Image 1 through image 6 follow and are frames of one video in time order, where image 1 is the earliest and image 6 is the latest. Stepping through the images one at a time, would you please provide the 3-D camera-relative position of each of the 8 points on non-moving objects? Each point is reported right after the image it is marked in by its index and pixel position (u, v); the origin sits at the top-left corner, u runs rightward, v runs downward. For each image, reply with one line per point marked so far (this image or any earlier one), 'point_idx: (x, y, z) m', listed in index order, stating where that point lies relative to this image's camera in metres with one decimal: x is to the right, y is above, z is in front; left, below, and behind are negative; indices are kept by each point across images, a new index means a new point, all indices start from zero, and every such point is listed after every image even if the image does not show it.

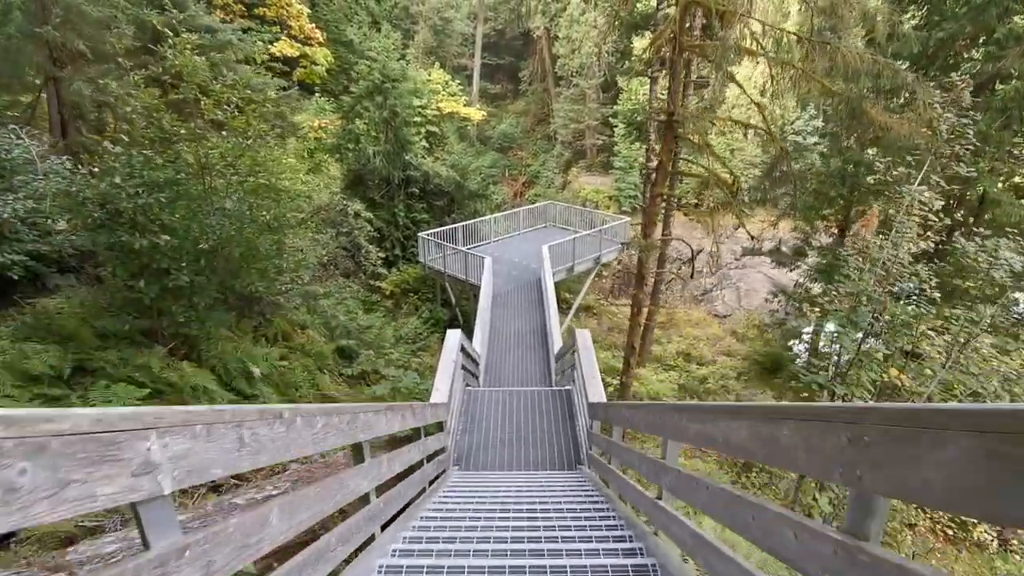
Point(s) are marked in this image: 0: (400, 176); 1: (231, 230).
0: (-2.8, +2.7, +14.3) m
1: (-2.7, +0.6, +5.4) m
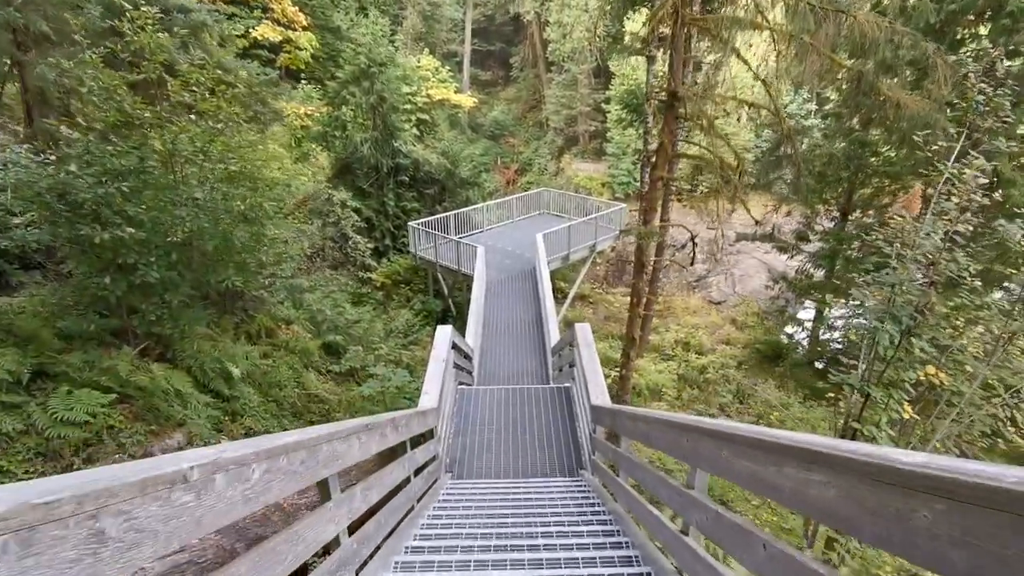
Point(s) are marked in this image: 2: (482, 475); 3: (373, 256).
0: (-2.9, +2.9, +13.8) m
1: (-2.7, +0.6, +5.0) m
2: (-0.2, -1.3, +4.1) m
3: (-3.2, +0.7, +13.1) m
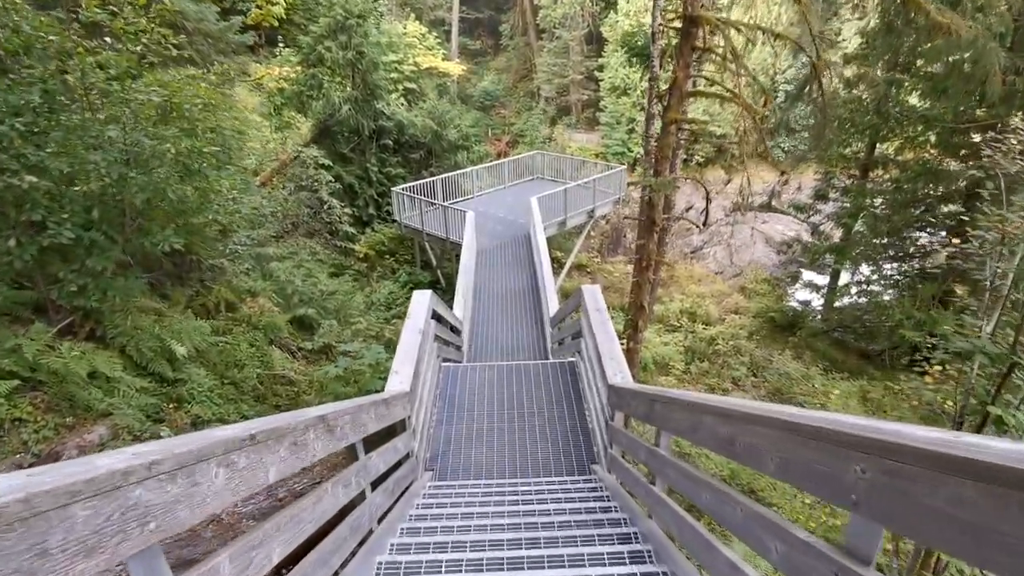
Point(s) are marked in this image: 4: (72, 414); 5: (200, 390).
0: (-3.1, +3.6, +12.9) m
1: (-2.8, +0.9, +4.1) m
2: (-0.2, -1.1, +3.3) m
3: (-3.3, +1.3, +12.2) m
4: (-2.8, -0.8, +3.7) m
5: (-2.5, -0.8, +4.6) m
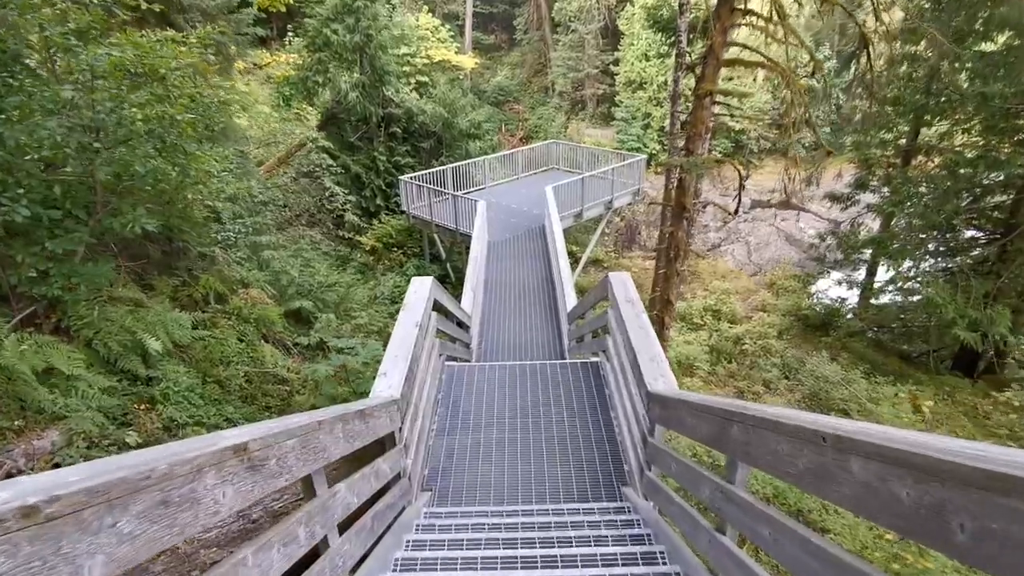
0: (-2.8, +3.7, +12.4) m
1: (-2.7, +1.0, +3.7) m
2: (-0.2, -1.0, +2.8) m
3: (-3.1, +1.5, +11.7) m
4: (-2.7, -0.7, +3.2) m
5: (-2.4, -0.7, +4.1) m
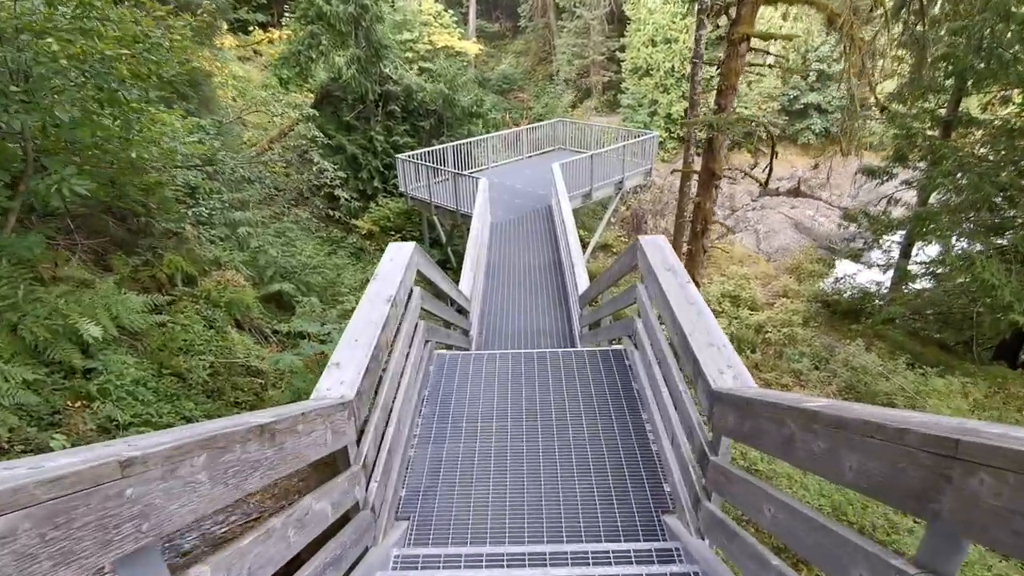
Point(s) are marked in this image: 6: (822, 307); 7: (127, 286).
0: (-2.8, +4.0, +11.7) m
1: (-2.7, +1.1, +3.0) m
2: (-0.1, -0.9, +2.1) m
3: (-3.0, +1.7, +11.1) m
4: (-2.7, -0.6, +2.6) m
5: (-2.4, -0.6, +3.5) m
6: (+5.0, -0.3, +9.3) m
7: (-3.0, 0.0, +4.5) m
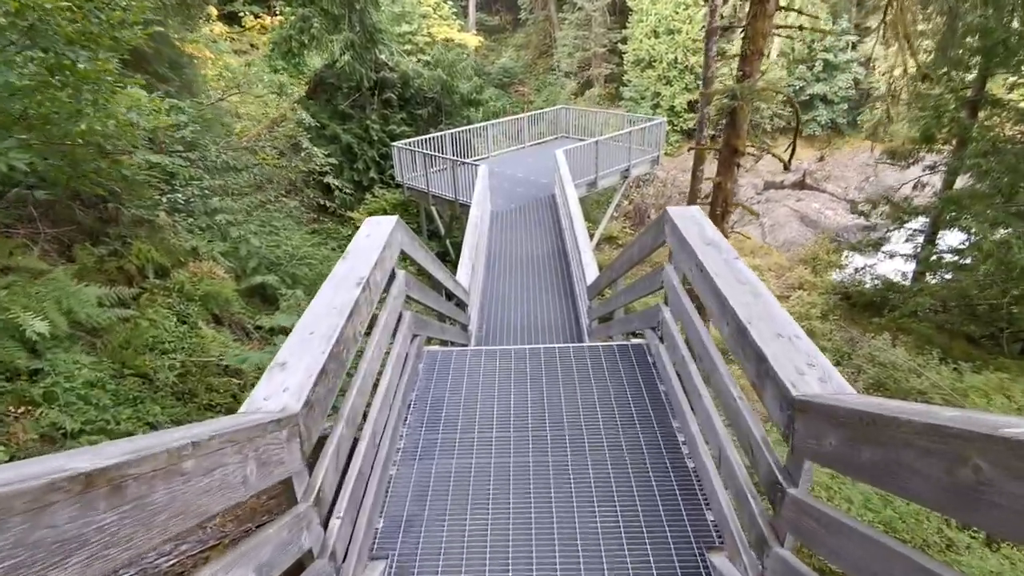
0: (-2.7, +4.1, +11.3) m
1: (-2.7, +1.1, +2.6) m
2: (-0.1, -0.8, +1.7) m
3: (-2.9, +1.8, +10.7) m
4: (-2.7, -0.5, +2.2) m
5: (-2.3, -0.5, +3.1) m
6: (+5.0, -0.2, +8.9) m
7: (-3.0, +0.1, +4.1) m
